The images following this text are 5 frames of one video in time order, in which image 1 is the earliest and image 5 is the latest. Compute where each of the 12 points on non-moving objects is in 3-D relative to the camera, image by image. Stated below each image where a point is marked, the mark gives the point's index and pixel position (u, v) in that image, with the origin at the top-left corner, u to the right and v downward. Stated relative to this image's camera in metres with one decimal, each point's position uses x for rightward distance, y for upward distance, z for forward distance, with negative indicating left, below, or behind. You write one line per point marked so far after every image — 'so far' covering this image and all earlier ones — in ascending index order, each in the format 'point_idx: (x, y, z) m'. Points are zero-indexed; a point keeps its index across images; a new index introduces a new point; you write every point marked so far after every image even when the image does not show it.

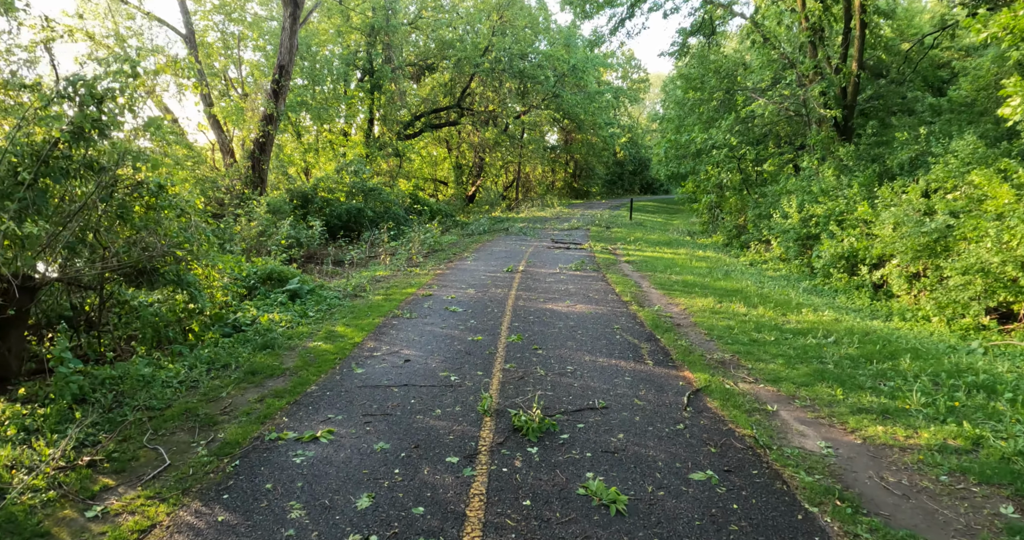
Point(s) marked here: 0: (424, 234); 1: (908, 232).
0: (-2.6, +1.0, +16.8) m
1: (+6.7, +0.6, +9.7) m
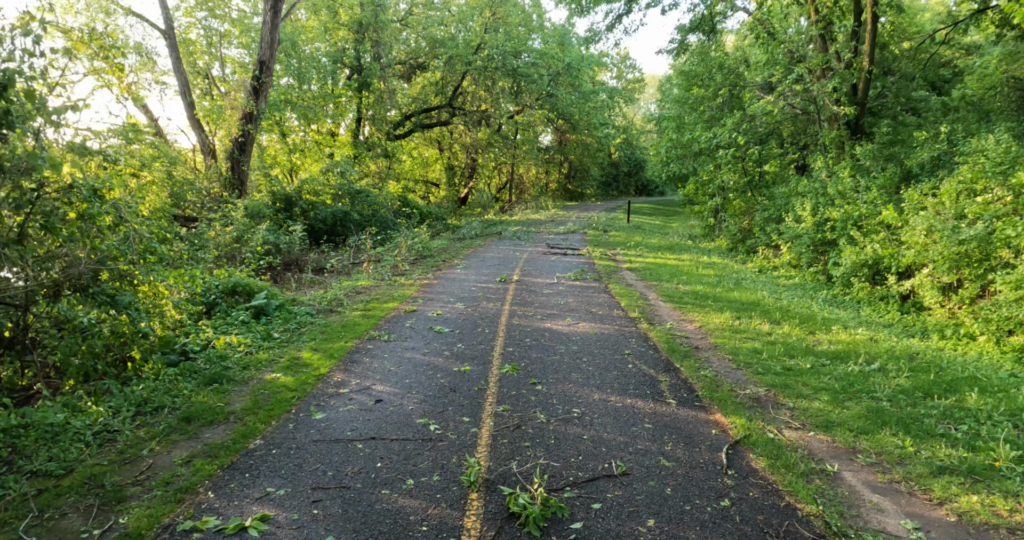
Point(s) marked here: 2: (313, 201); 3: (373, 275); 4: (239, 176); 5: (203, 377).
0: (-2.7, +0.8, +15.8) m
1: (+6.6, +0.5, +8.8) m
2: (-6.6, +2.3, +19.0) m
3: (-2.9, -0.1, +12.2) m
4: (-8.6, +3.0, +18.3) m
5: (-3.0, -1.0, +5.5) m
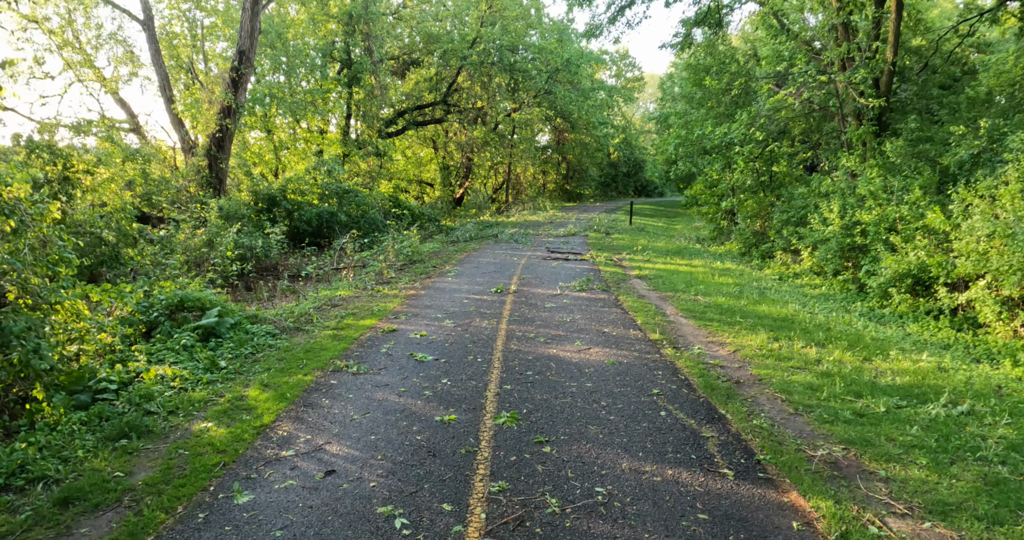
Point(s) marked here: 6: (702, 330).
0: (-2.8, +0.7, +14.6) m
1: (+6.6, +0.3, +7.6) m
2: (-6.7, +2.1, +17.7) m
3: (-3.0, -0.3, +10.9) m
4: (-8.7, +2.8, +17.0) m
5: (-3.0, -1.2, +4.2) m
6: (+2.4, -0.8, +7.2) m
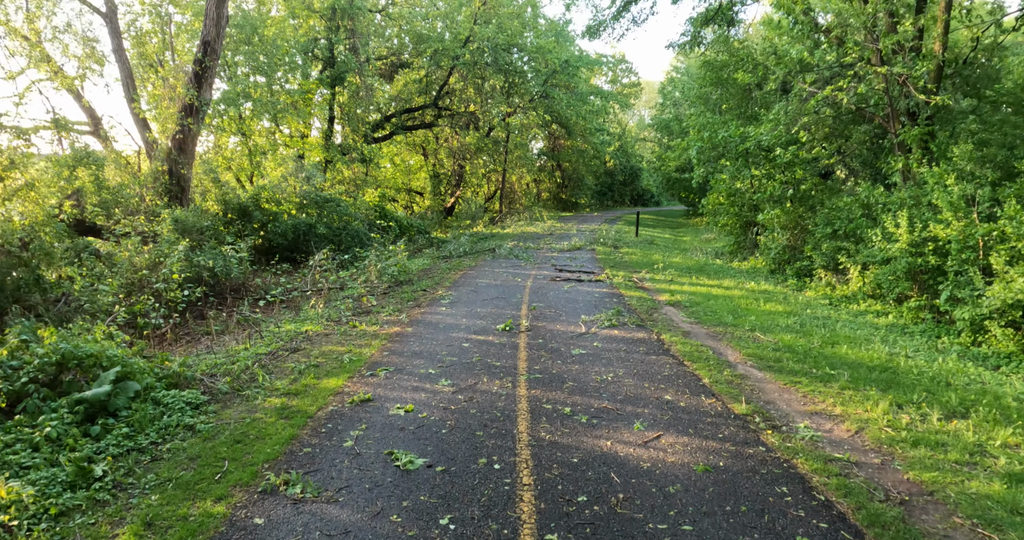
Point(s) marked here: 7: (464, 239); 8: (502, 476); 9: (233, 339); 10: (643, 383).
0: (-2.8, +0.2, +12.6) m
1: (+6.7, -0.1, +5.8) m
2: (-6.7, +1.6, +15.7) m
3: (-2.9, -0.7, +8.9) m
4: (-8.7, +2.3, +14.9) m
5: (-2.7, -1.5, +2.2) m
6: (+2.6, -1.1, +5.3) m
7: (-1.6, +1.0, +18.6) m
8: (0.0, -1.2, +3.5) m
9: (-3.9, -1.0, +8.1) m
10: (+1.2, -1.0, +5.2) m
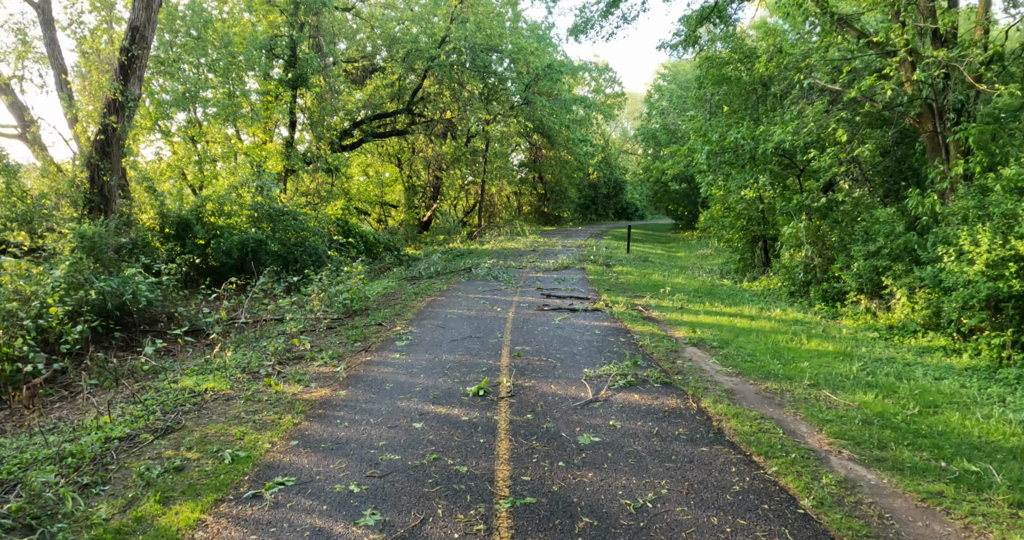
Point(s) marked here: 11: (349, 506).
0: (-3.2, -0.3, +10.4) m
1: (+6.6, -0.3, +3.9) m
2: (-7.1, +1.0, +13.4) m
3: (-3.1, -1.1, +6.7) m
4: (-9.2, +1.7, +12.5) m
5: (-2.7, -1.7, -0.1) m
6: (+2.5, -1.4, +3.3) m
7: (-2.2, +0.4, +16.5) m
8: (-0.1, -1.5, +1.3) m
9: (-4.1, -1.3, +5.8) m
10: (+1.0, -1.3, +3.1) m
11: (-0.9, -1.3, +3.2) m
